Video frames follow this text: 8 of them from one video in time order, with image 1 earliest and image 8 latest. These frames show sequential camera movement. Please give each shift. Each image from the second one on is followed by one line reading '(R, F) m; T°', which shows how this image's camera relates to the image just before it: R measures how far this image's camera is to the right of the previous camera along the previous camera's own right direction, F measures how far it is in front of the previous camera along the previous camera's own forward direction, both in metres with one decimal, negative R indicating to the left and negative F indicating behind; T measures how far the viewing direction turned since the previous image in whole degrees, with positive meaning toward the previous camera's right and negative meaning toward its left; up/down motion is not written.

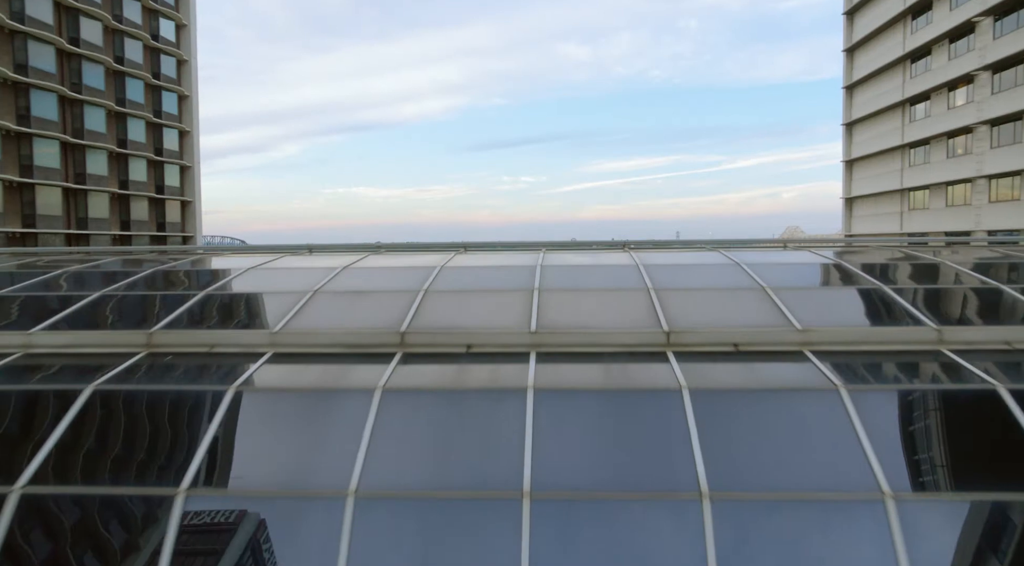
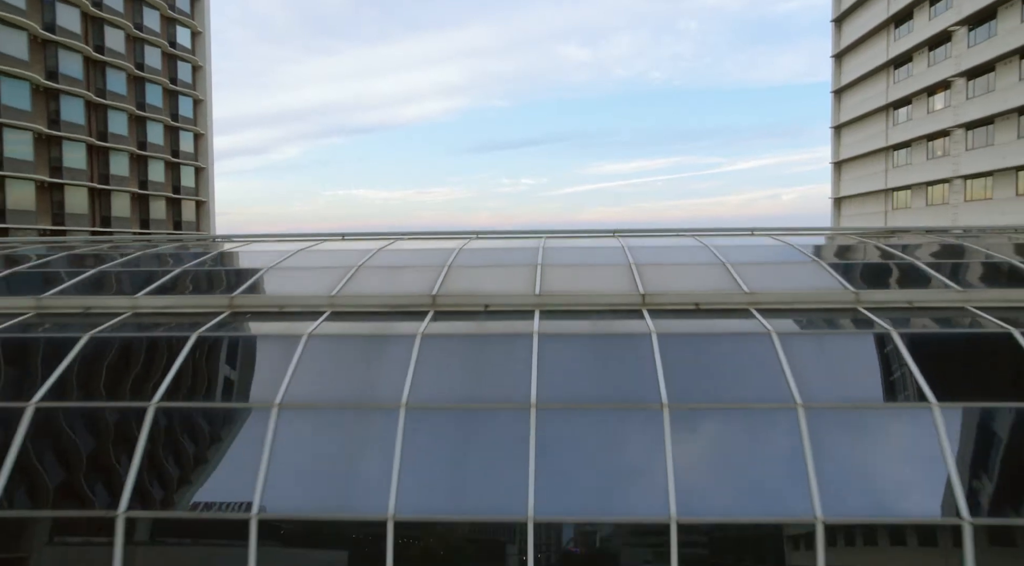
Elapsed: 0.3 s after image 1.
(-0.1, +2.9) m; 0°
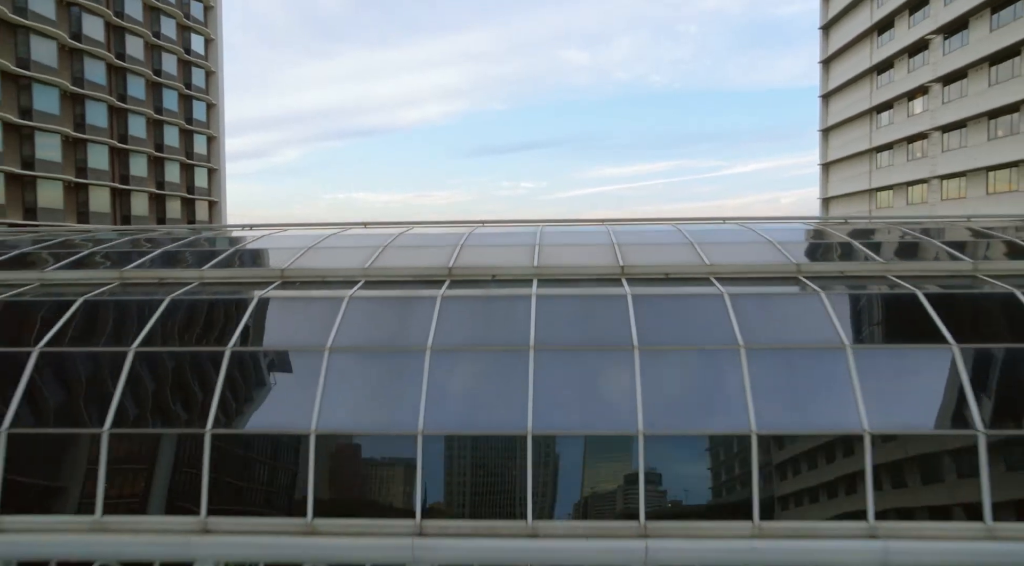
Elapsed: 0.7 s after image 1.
(0.0, -2.3) m; 0°
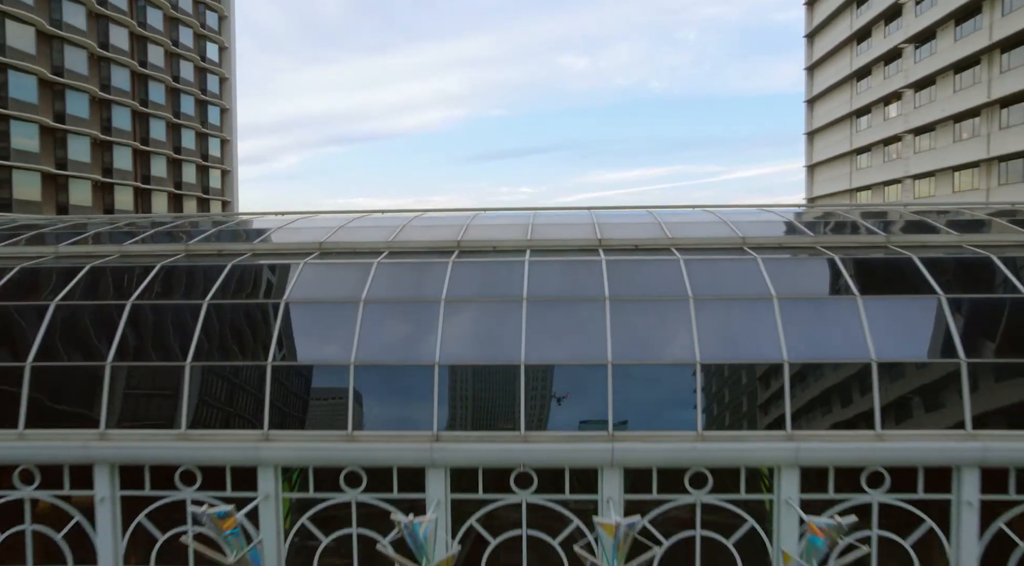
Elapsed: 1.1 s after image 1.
(+0.1, -2.9) m; 0°
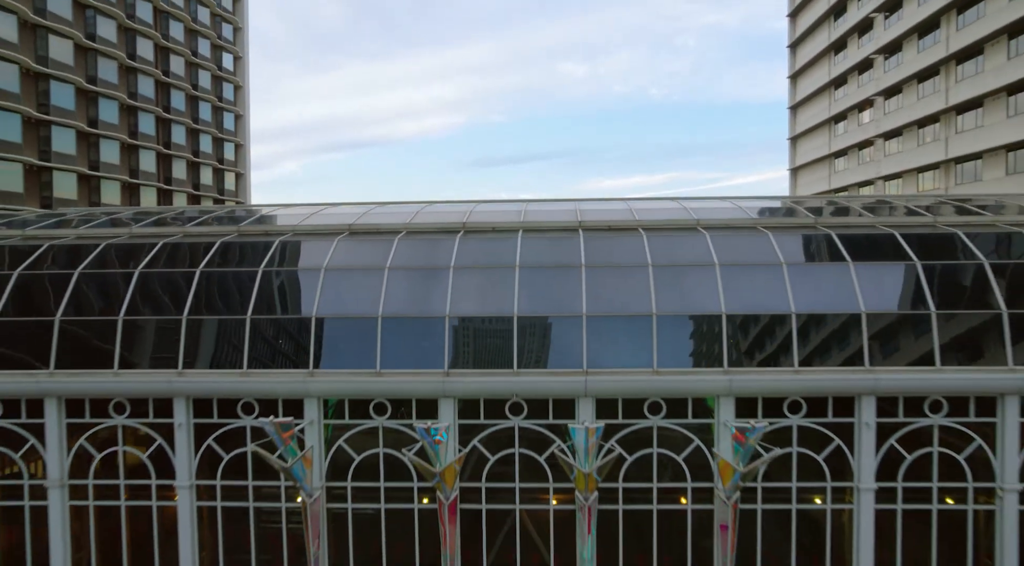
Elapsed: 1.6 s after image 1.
(+0.1, -3.5) m; 0°
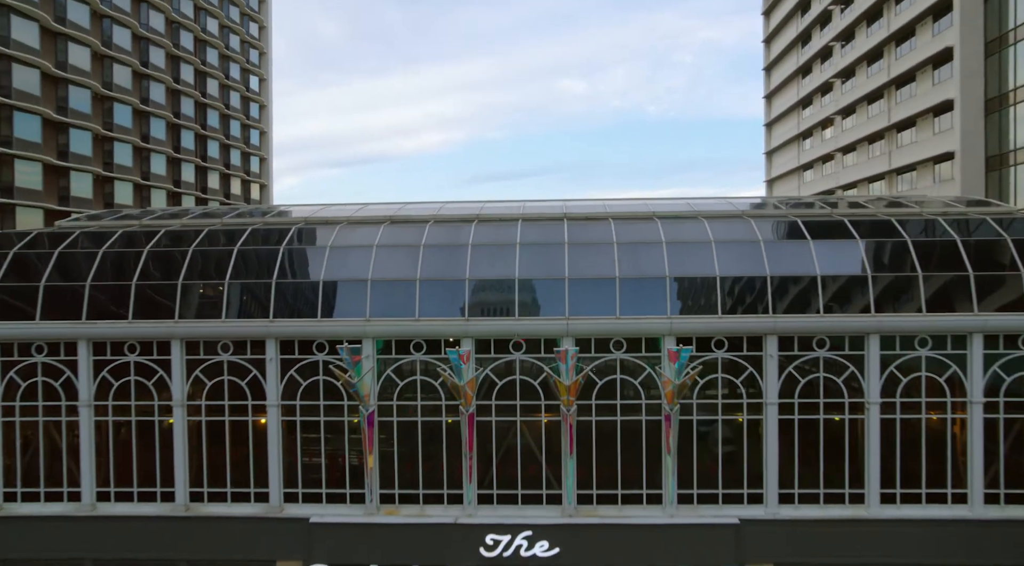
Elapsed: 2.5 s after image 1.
(-0.1, -6.2) m; 0°
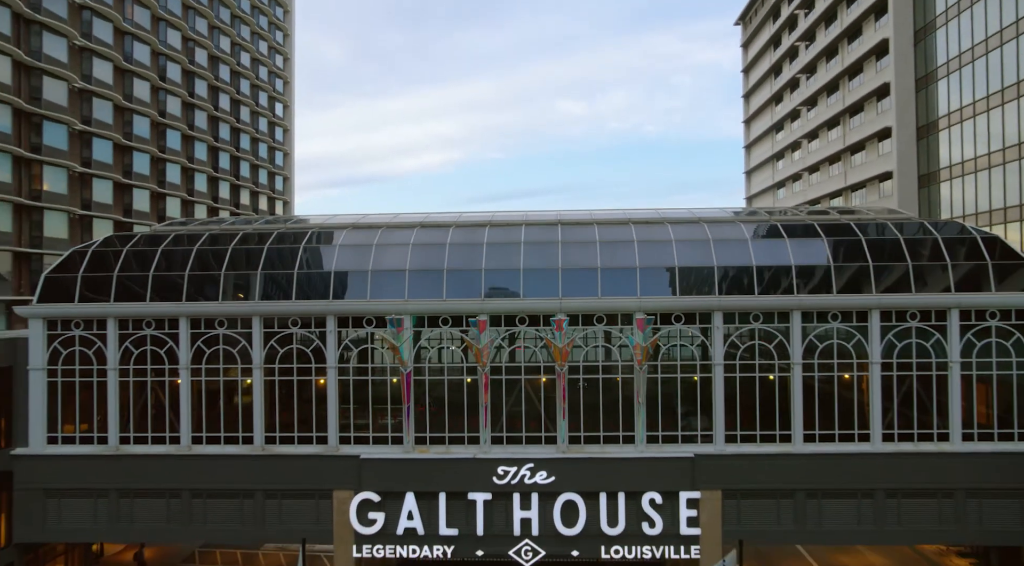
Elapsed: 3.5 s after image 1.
(-0.3, -6.7) m; 0°
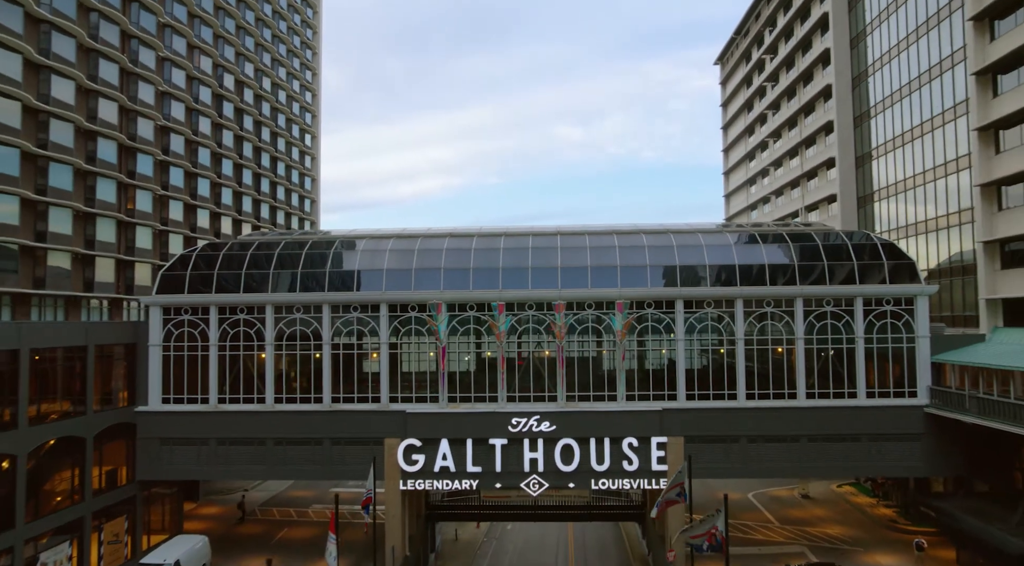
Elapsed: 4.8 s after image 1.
(-0.7, -8.9) m; 0°
